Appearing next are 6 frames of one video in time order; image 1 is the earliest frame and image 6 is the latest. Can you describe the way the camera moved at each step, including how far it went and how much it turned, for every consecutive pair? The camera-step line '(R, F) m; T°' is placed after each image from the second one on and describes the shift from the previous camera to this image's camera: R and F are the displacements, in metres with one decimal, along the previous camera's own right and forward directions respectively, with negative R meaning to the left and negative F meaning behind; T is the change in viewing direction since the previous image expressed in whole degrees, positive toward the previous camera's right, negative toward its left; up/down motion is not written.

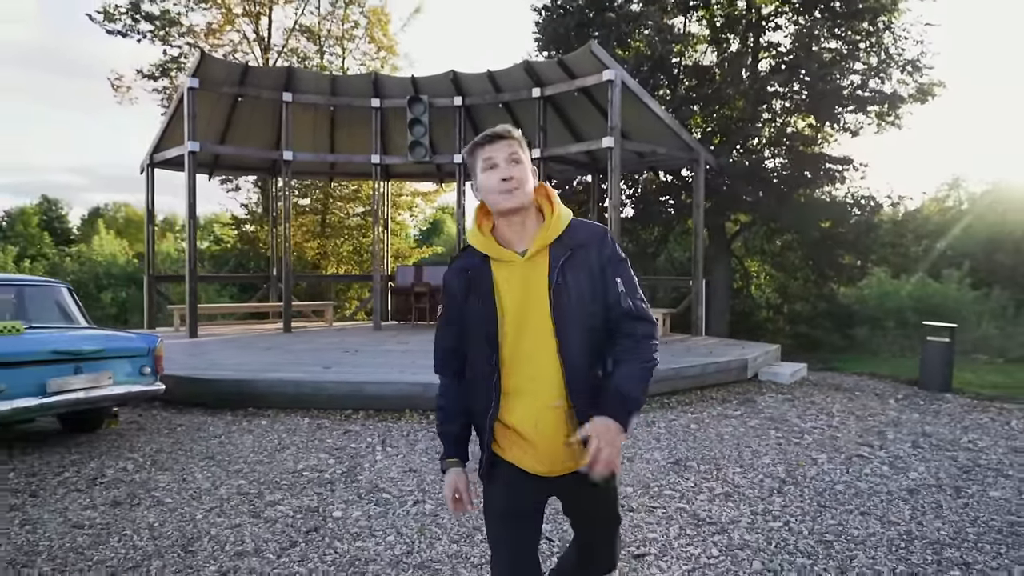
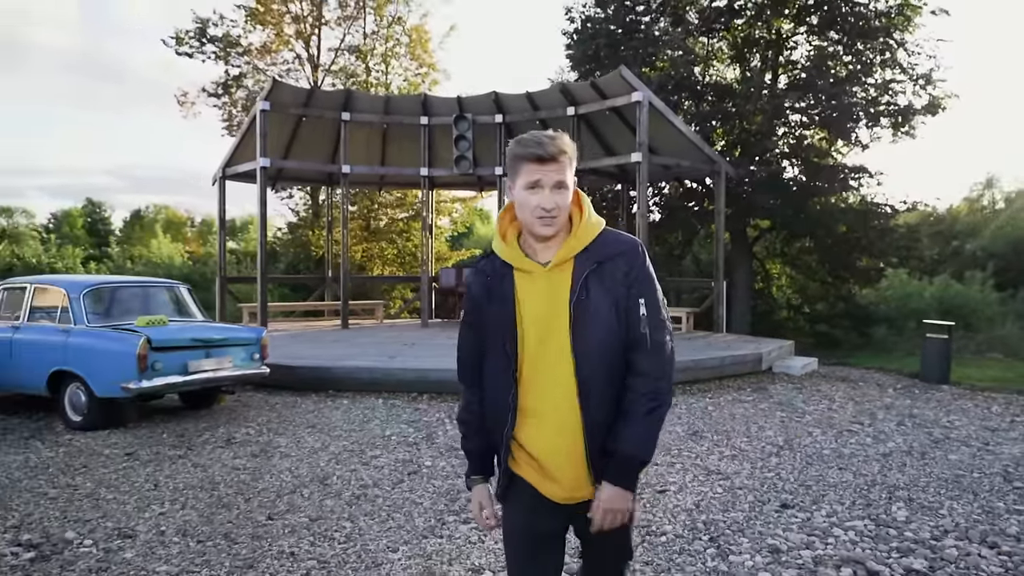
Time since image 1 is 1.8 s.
(-0.2, -1.1) m; -2°
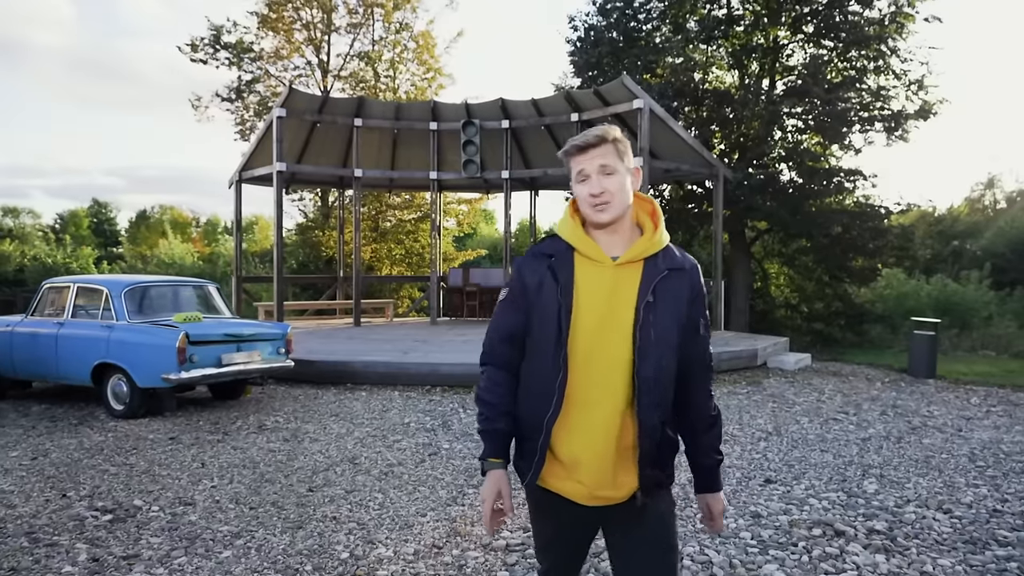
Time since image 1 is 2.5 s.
(-0.1, -0.5) m; 0°
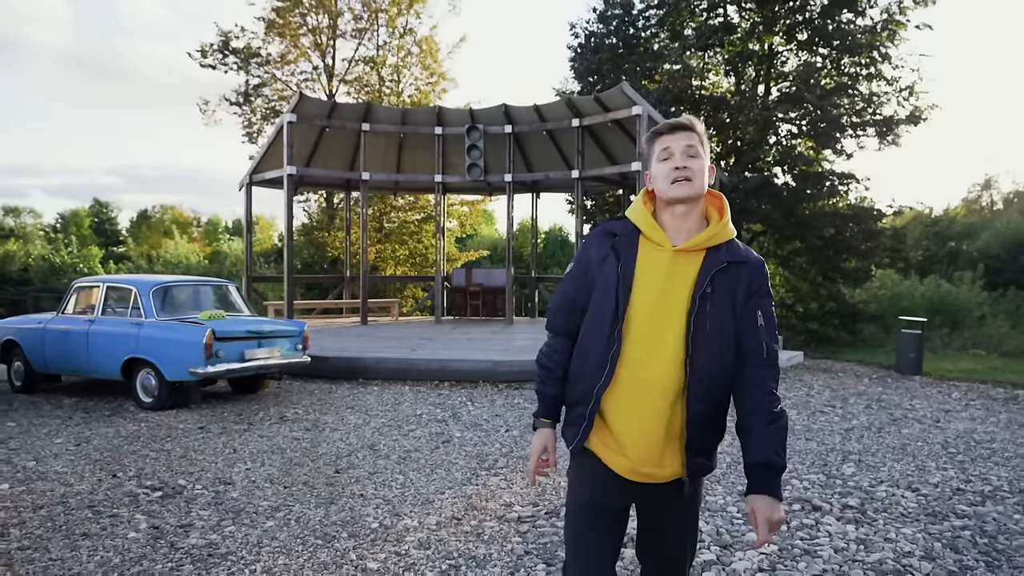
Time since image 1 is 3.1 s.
(-0.1, -0.4) m; 0°
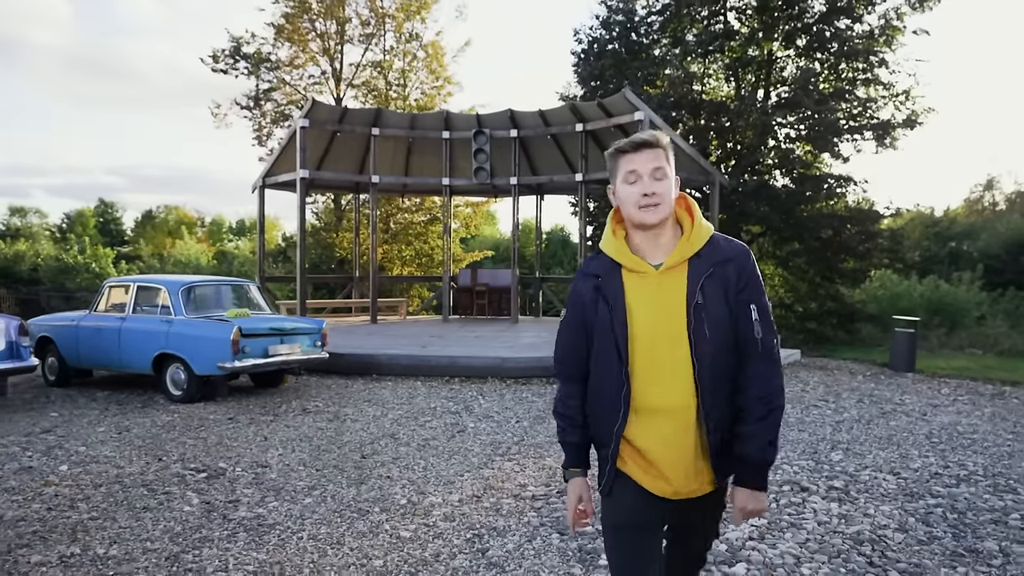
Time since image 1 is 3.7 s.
(-0.1, -0.4) m; 0°
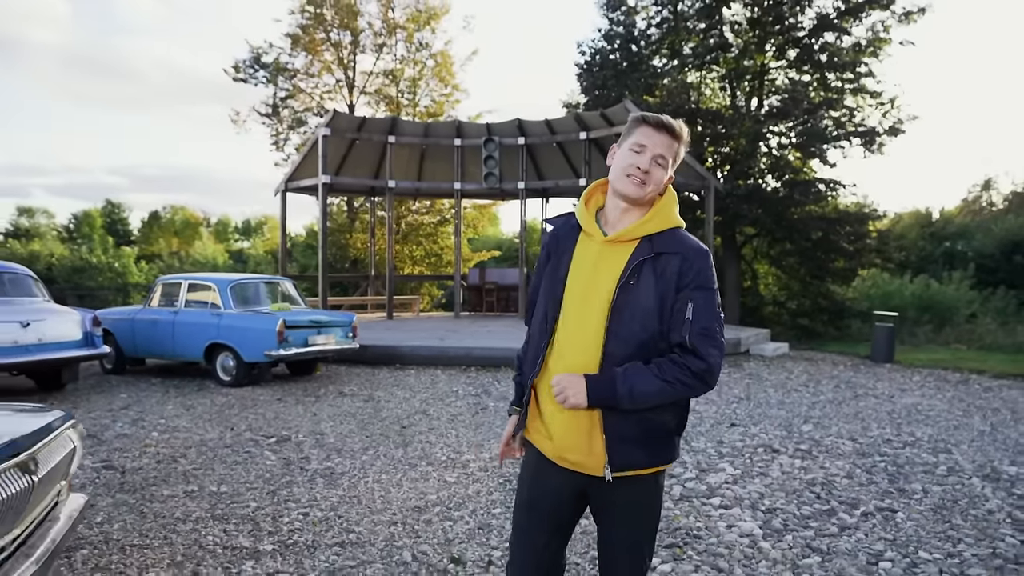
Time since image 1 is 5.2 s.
(-0.1, -0.9) m; 0°
